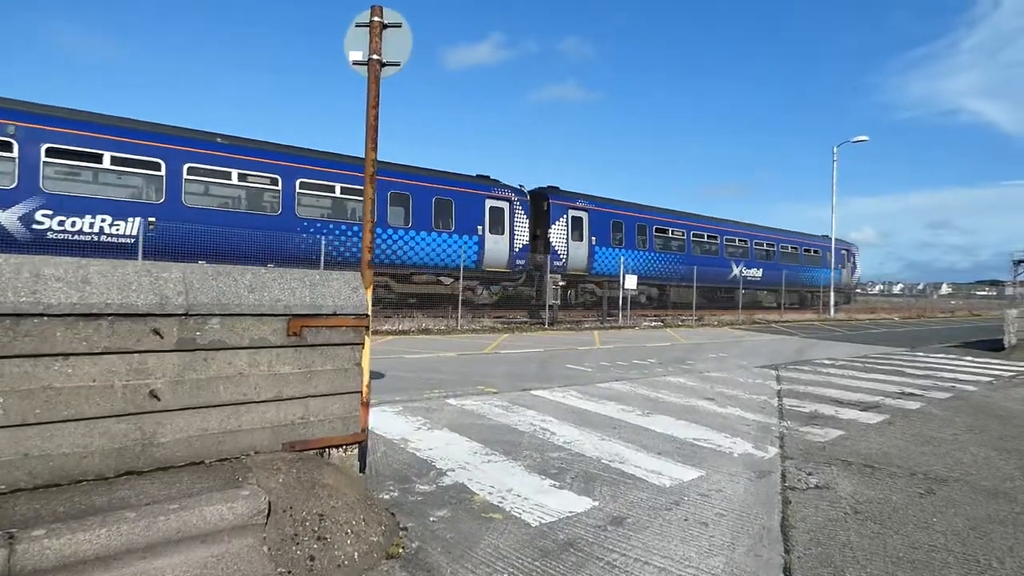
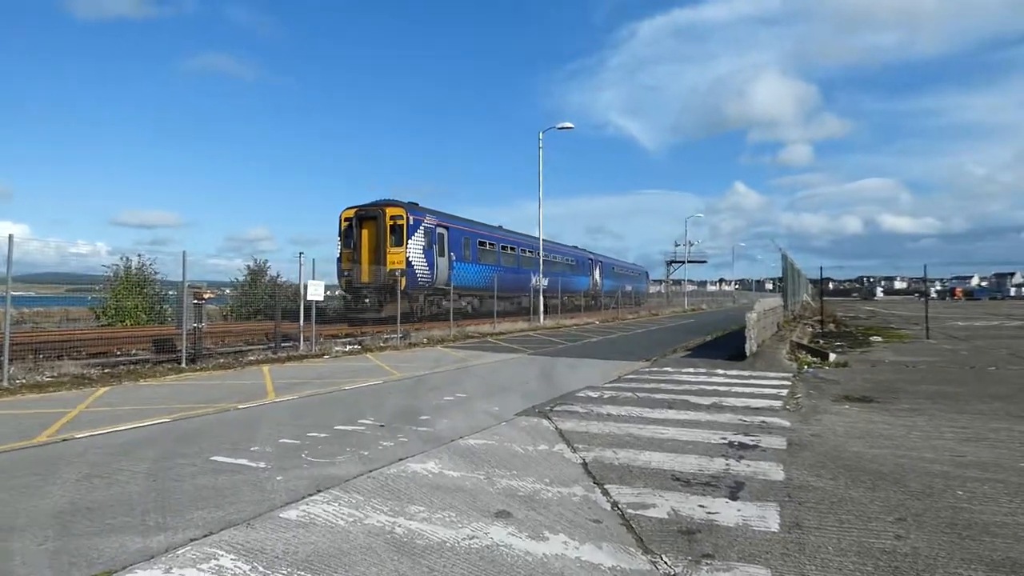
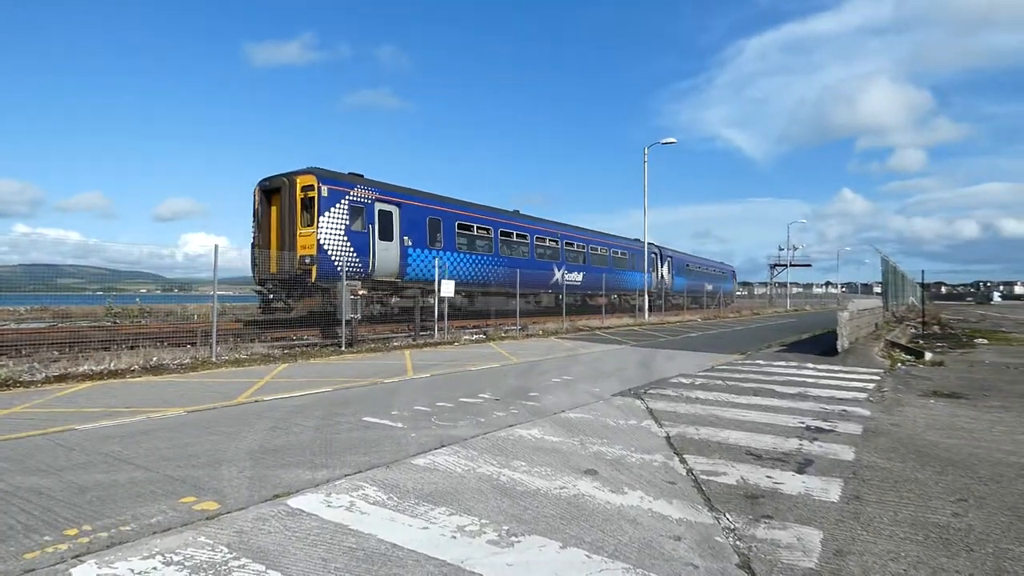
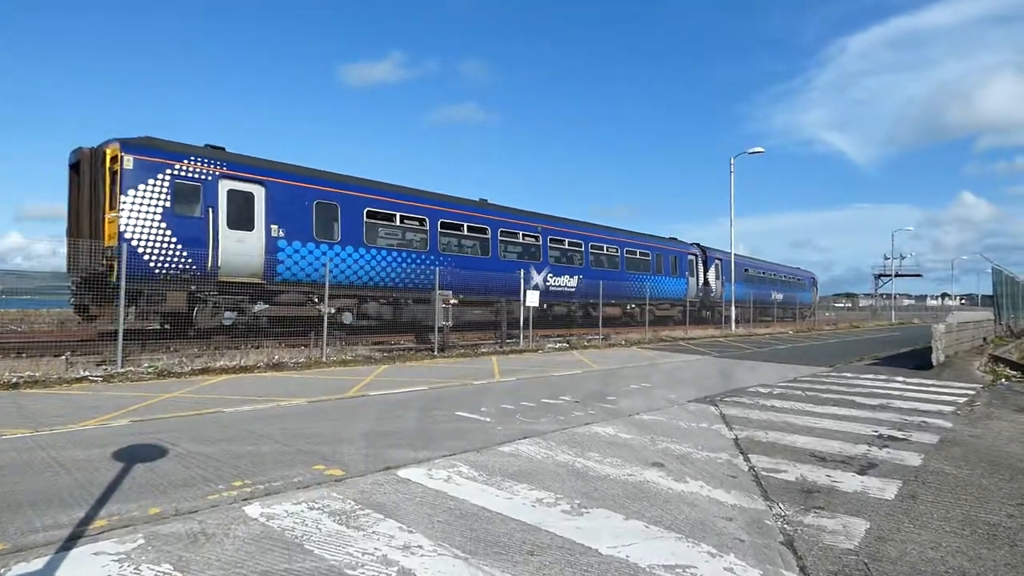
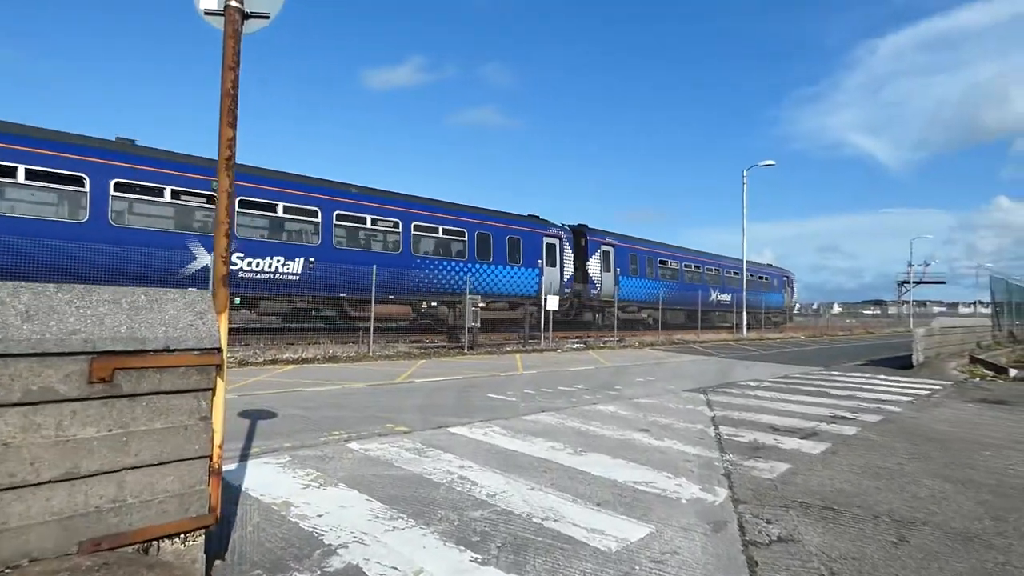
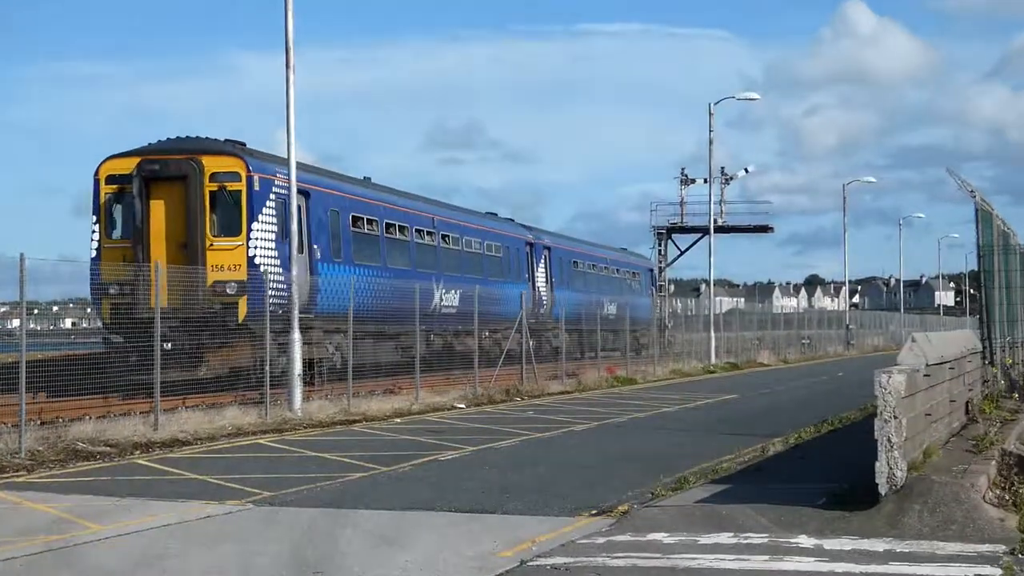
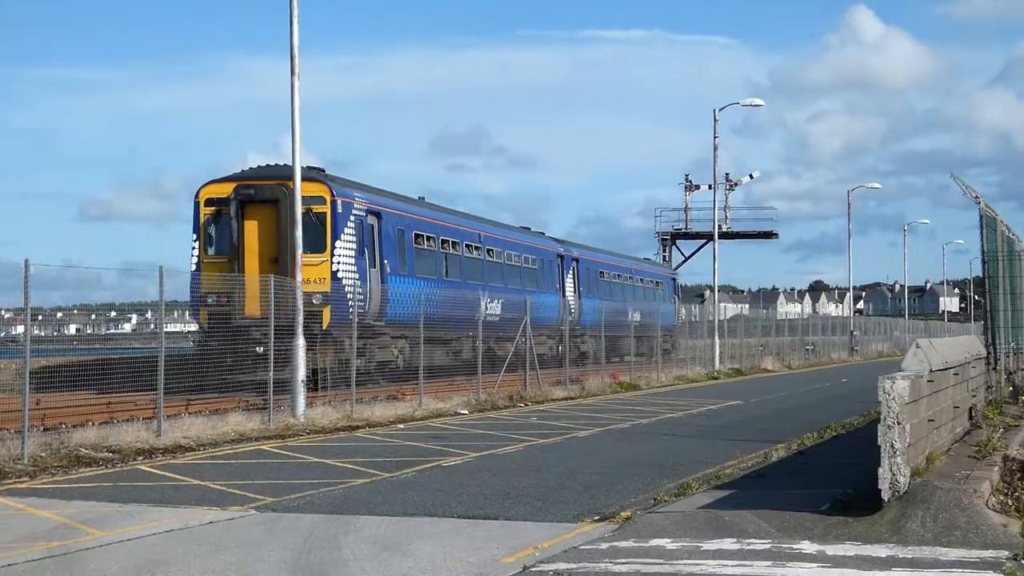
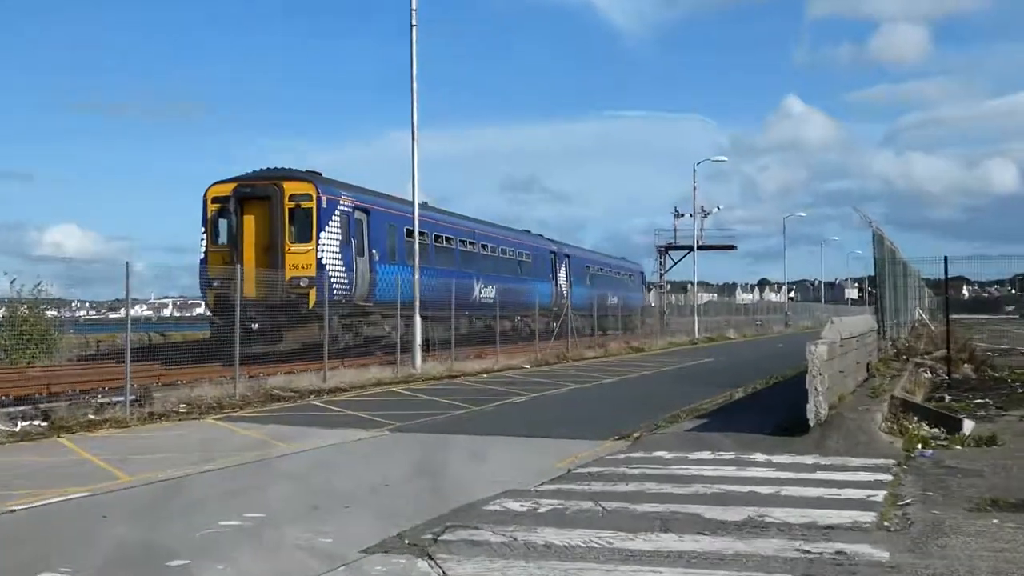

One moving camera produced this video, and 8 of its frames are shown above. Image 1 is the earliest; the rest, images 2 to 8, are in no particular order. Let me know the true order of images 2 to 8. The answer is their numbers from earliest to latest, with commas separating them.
5, 4, 3, 2, 8, 6, 7
